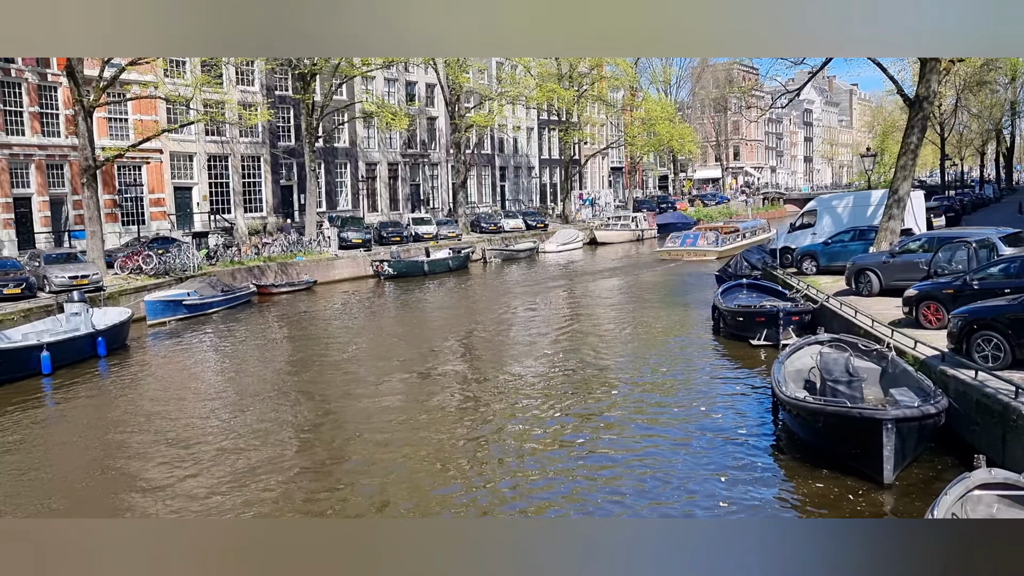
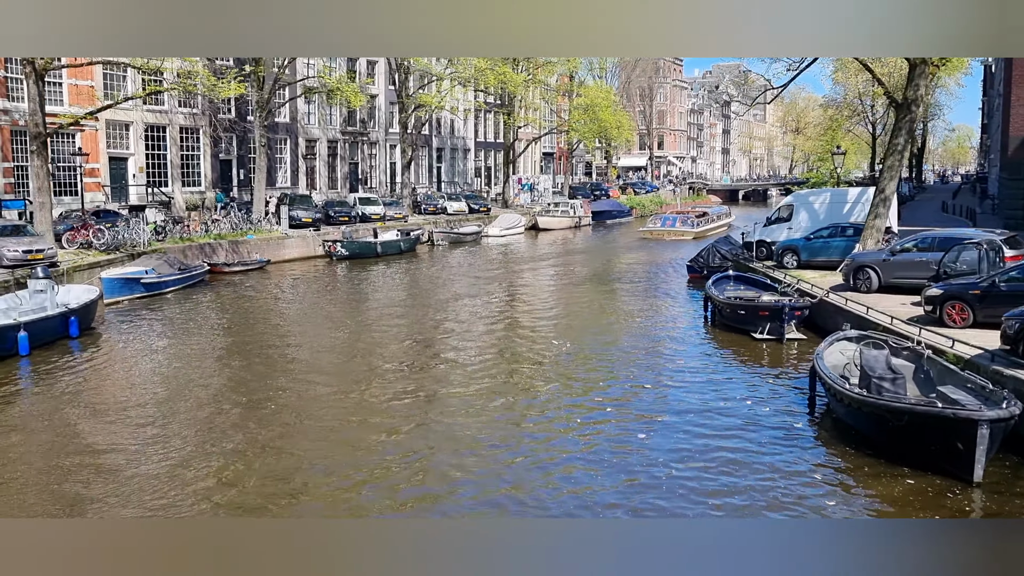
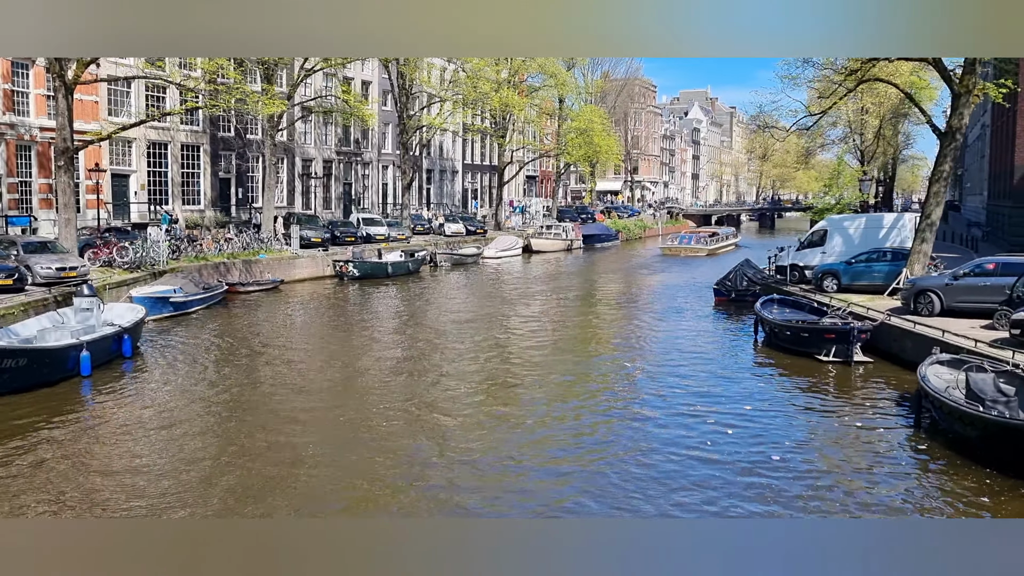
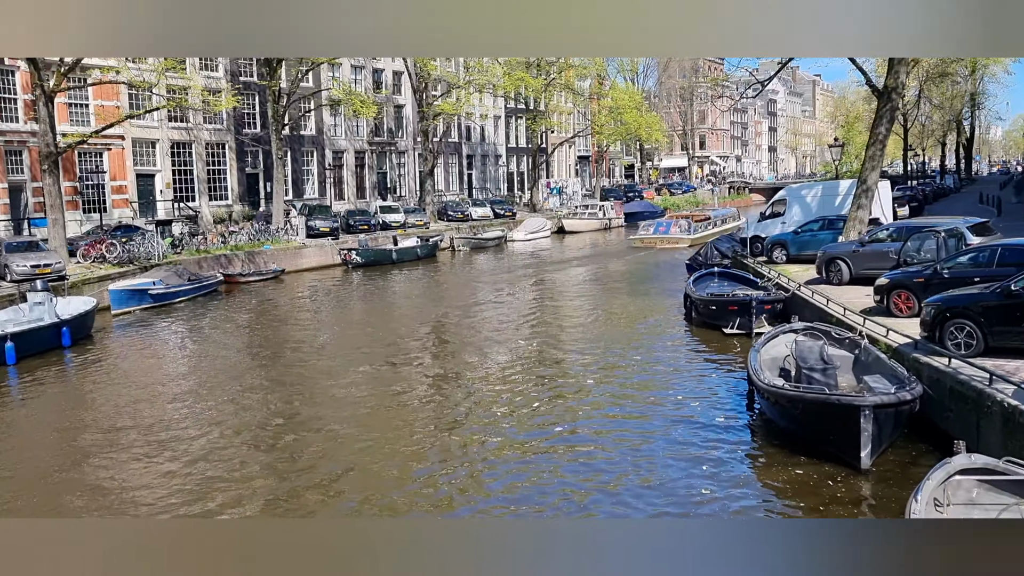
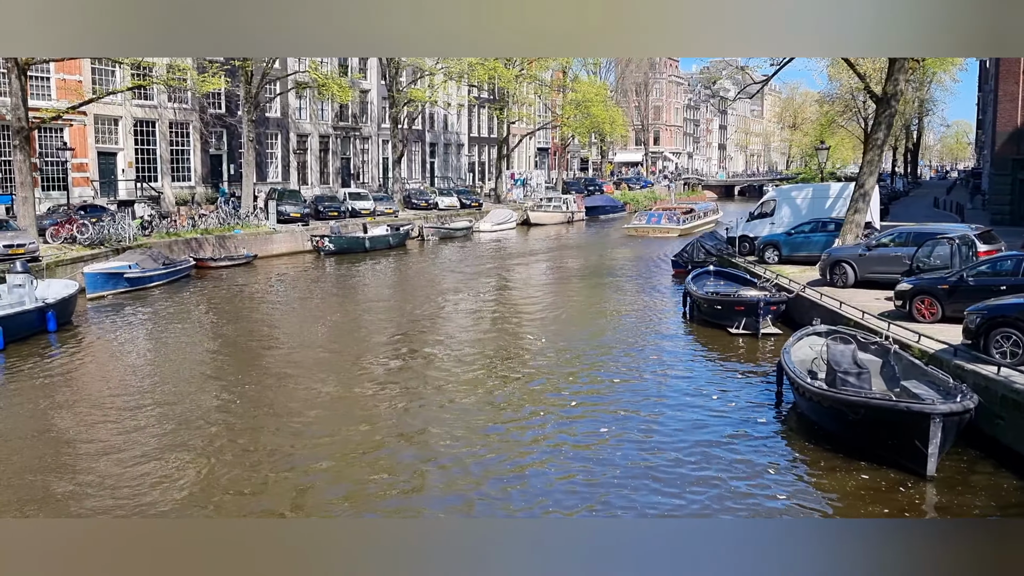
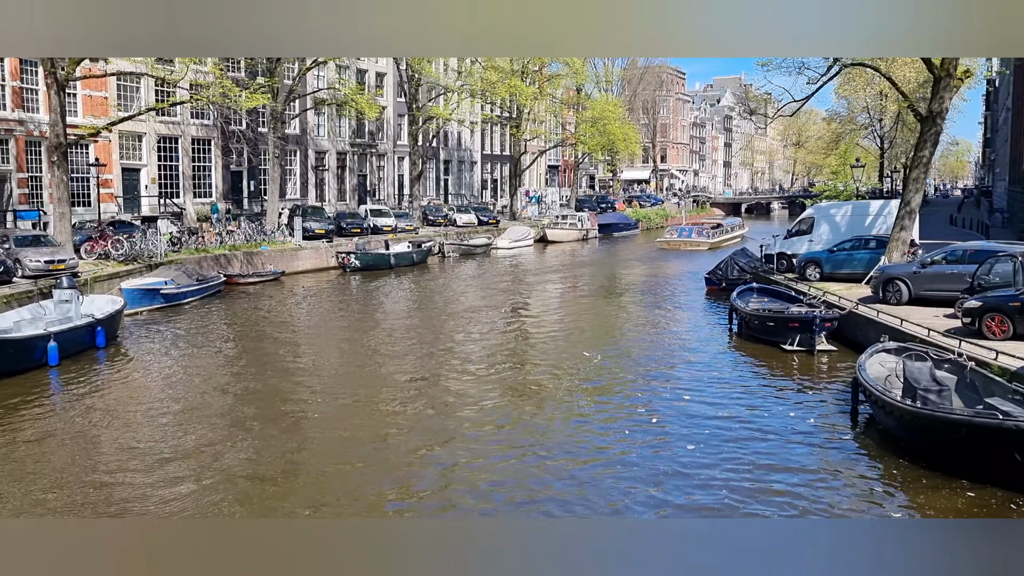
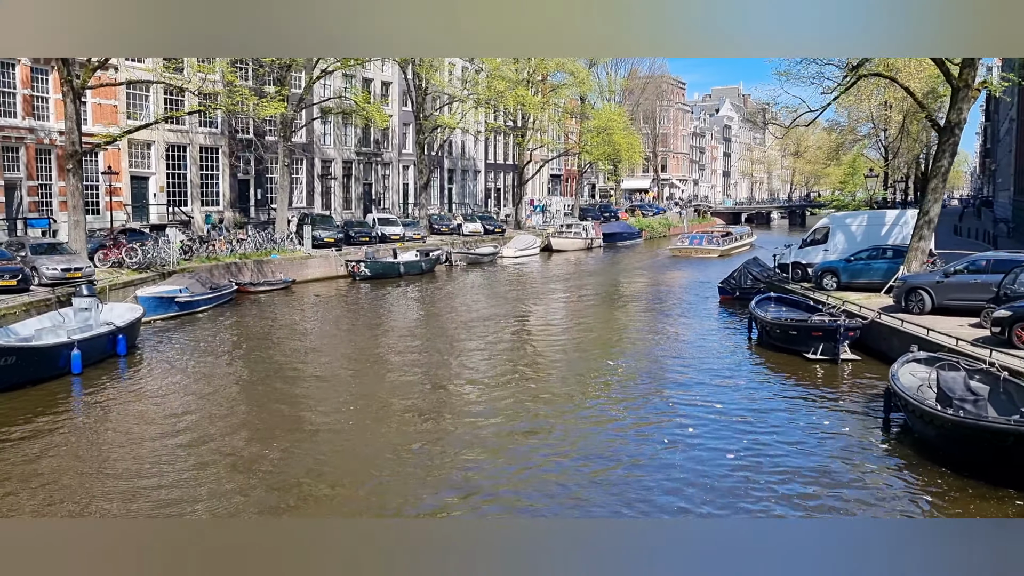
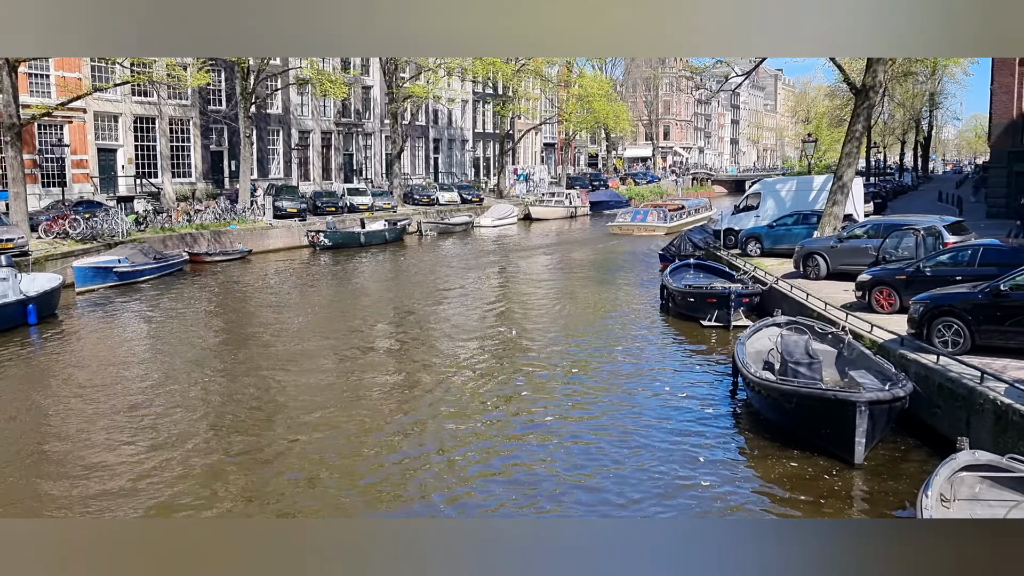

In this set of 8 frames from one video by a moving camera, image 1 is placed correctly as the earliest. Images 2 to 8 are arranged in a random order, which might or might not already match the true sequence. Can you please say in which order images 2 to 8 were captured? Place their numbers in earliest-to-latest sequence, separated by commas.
4, 8, 5, 2, 6, 7, 3
